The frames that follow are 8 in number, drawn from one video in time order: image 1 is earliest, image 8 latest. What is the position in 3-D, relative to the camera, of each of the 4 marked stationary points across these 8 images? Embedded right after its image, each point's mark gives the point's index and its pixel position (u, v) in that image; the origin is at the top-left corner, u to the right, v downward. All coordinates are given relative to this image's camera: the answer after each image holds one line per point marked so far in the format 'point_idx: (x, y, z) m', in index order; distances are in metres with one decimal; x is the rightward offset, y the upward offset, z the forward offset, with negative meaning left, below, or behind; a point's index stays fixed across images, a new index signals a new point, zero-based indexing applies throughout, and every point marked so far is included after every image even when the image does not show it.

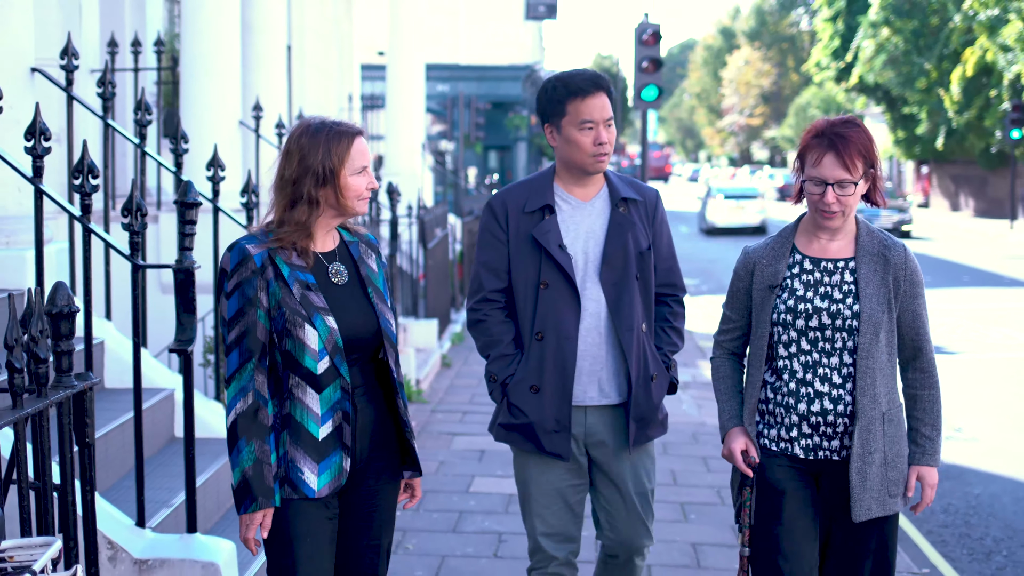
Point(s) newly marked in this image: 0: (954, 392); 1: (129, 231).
0: (+3.7, -0.9, +9.2) m
1: (-1.3, +0.2, +3.7) m
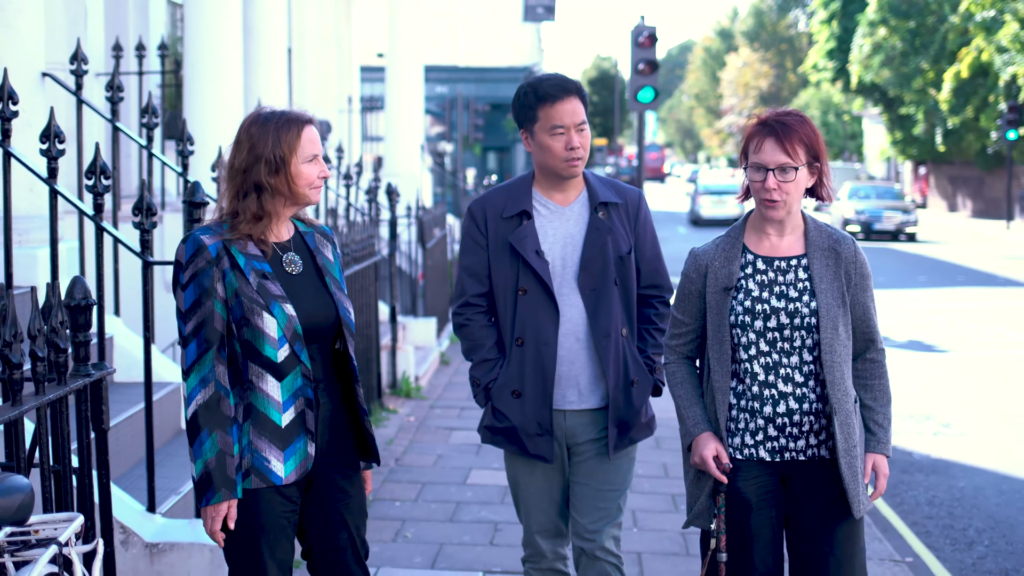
0: (+3.7, -0.9, +9.4) m
1: (-1.3, +0.2, +3.8) m
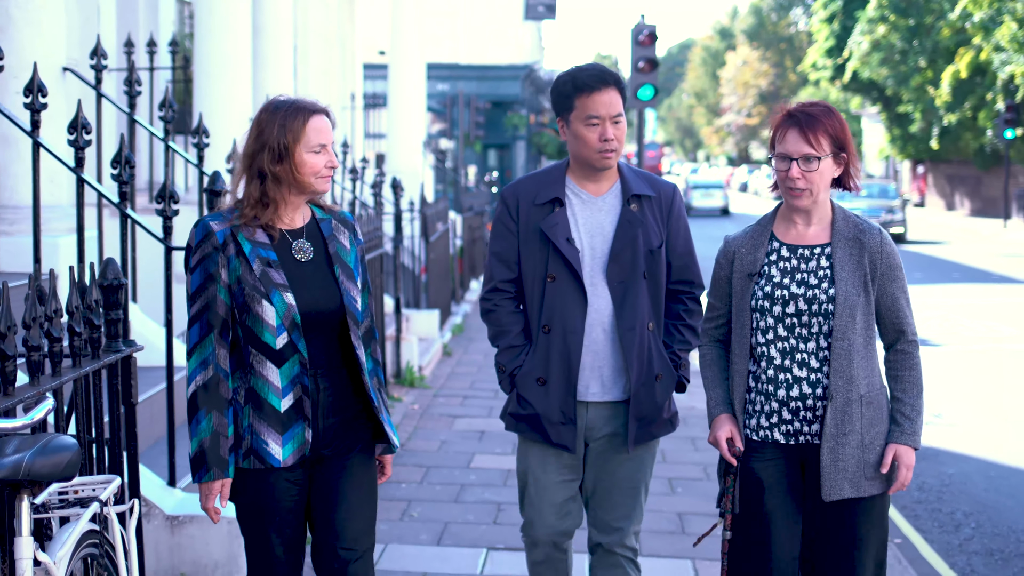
0: (+3.7, -0.8, +9.6) m
1: (-1.3, +0.3, +4.0) m
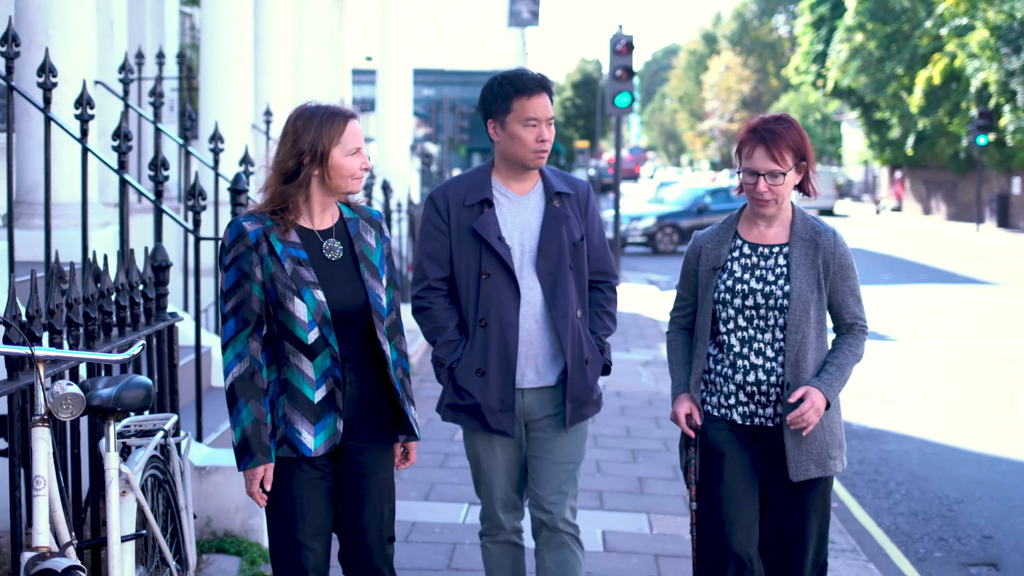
0: (+3.6, -0.8, +10.3) m
1: (-1.4, +0.3, +4.7) m
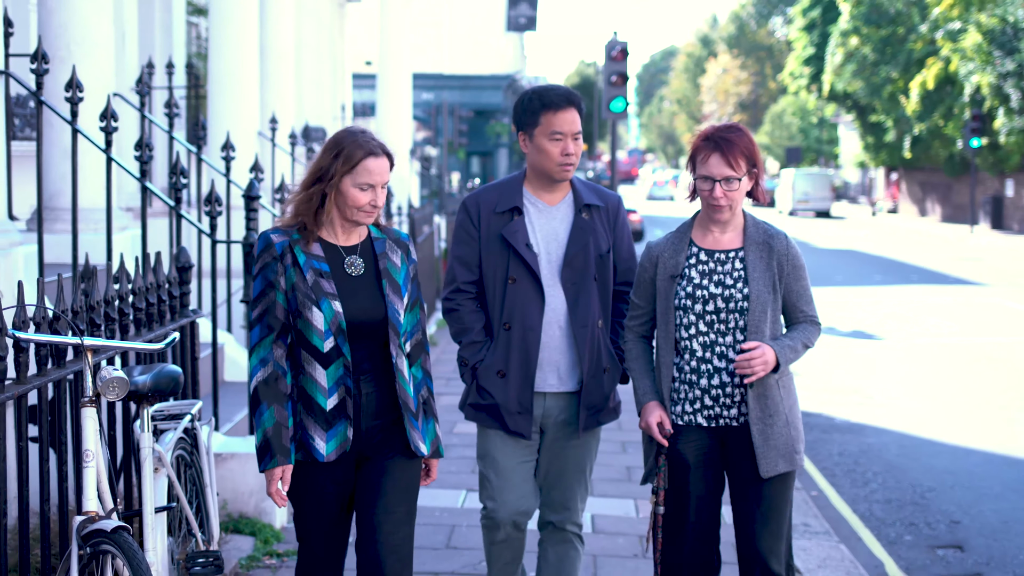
0: (+3.5, -0.8, +10.7) m
1: (-1.4, +0.3, +5.0) m
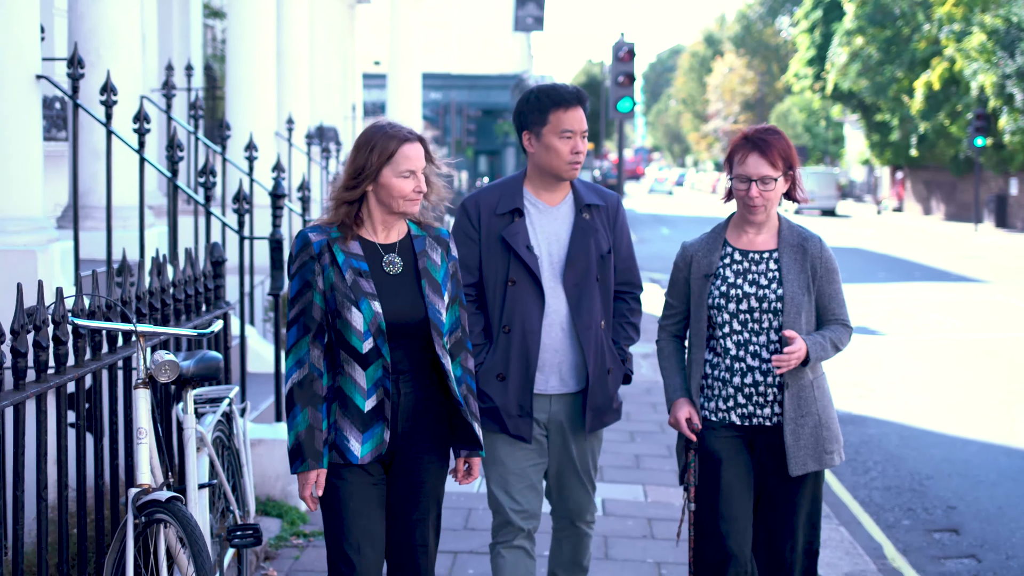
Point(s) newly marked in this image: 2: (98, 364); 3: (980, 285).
0: (+3.6, -0.8, +10.9) m
1: (-1.3, +0.4, +5.3) m
2: (-1.3, -0.2, +3.4) m
3: (+7.4, 0.0, +17.4) m
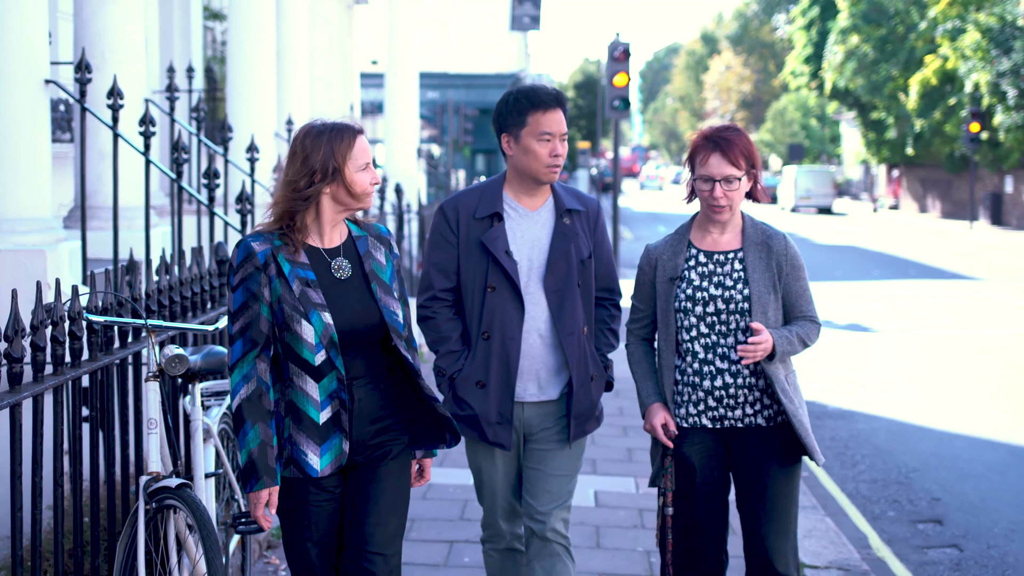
0: (+3.6, -0.7, +11.1) m
1: (-1.3, +0.4, +5.4) m
2: (-1.3, -0.2, +3.6) m
3: (+7.4, +0.1, +17.6) m
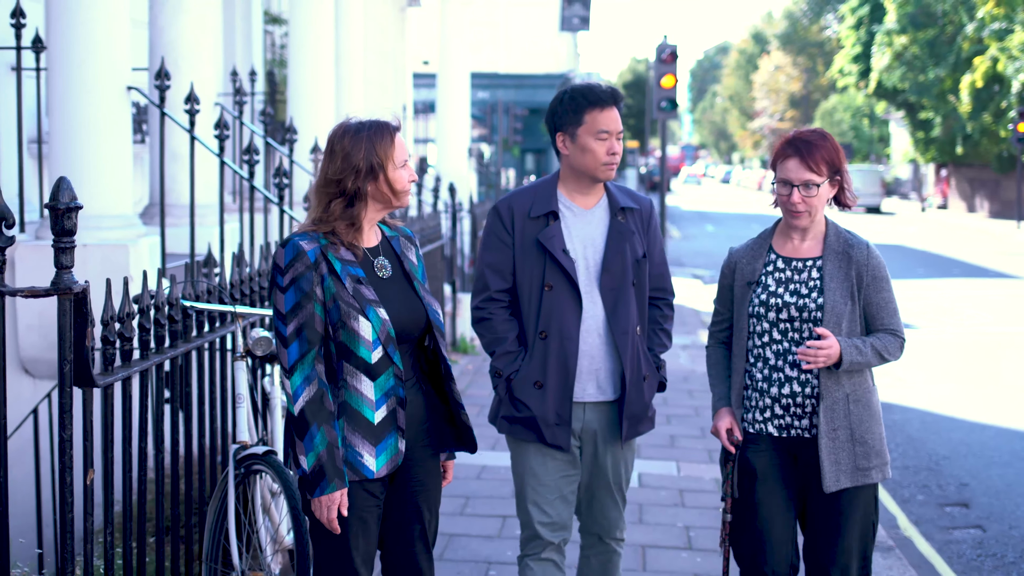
0: (+4.1, -0.7, +11.3) m
1: (-1.1, +0.4, +5.9) m
2: (-1.1, -0.2, +4.0) m
3: (+8.2, +0.1, +17.6) m
